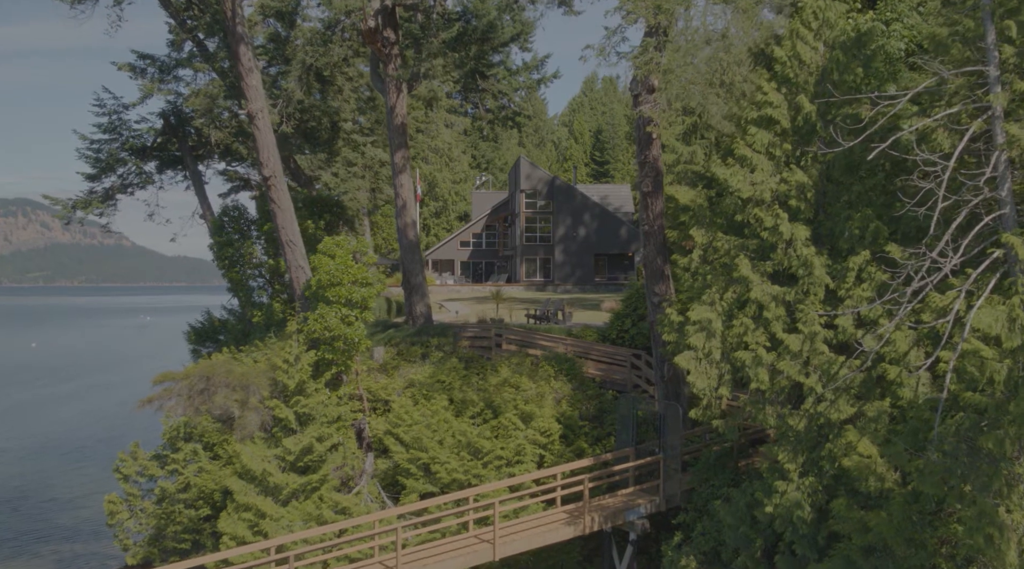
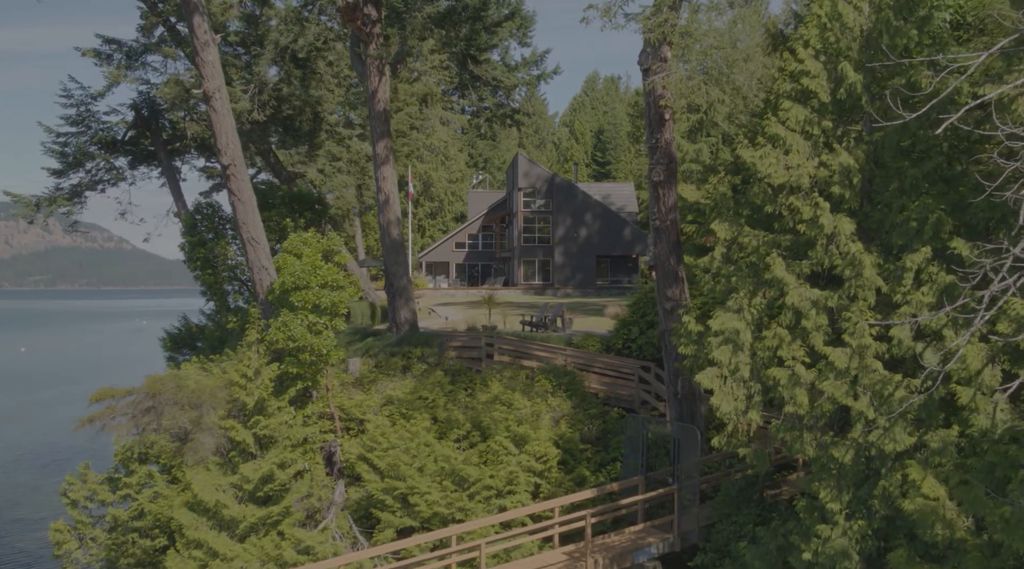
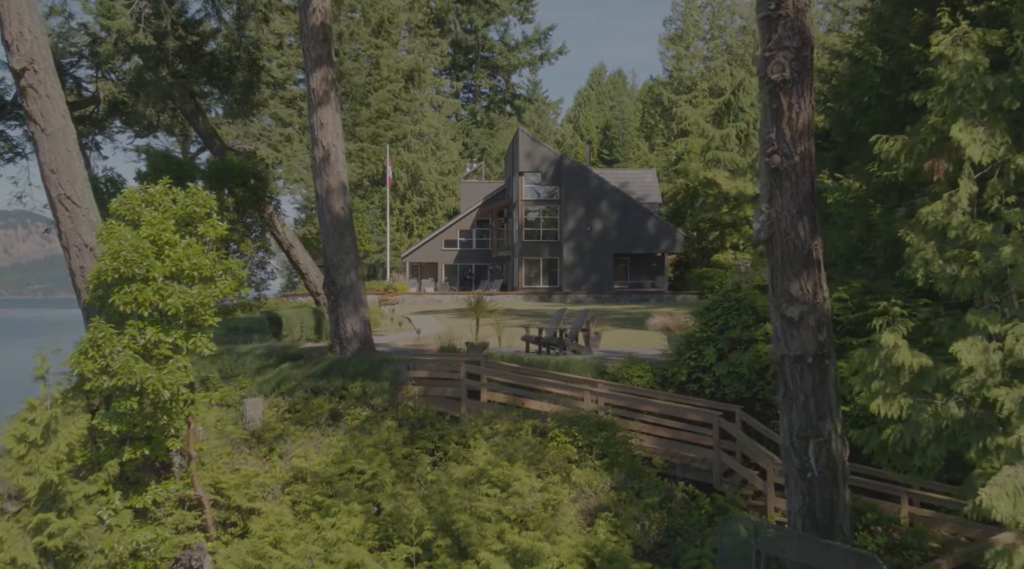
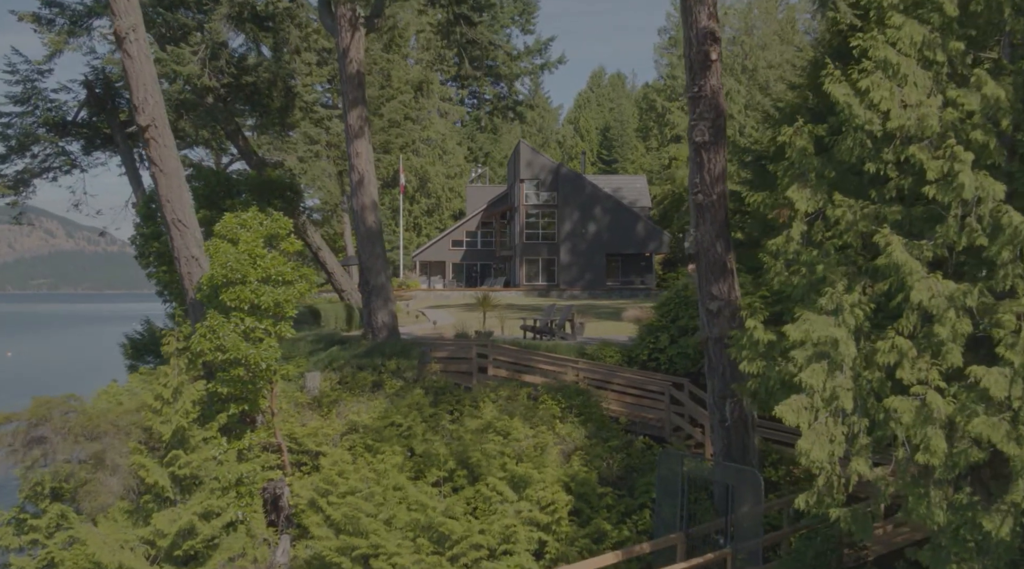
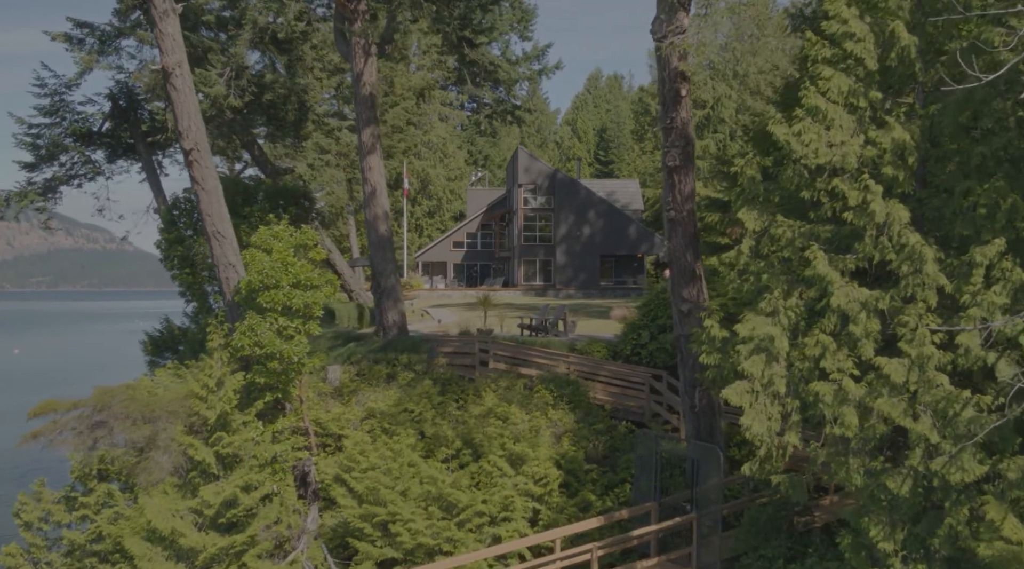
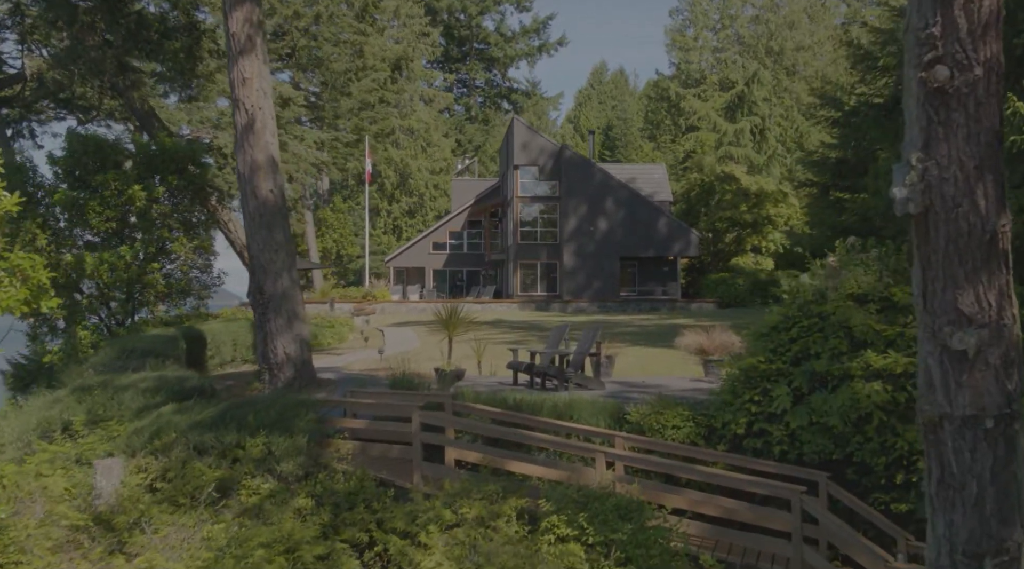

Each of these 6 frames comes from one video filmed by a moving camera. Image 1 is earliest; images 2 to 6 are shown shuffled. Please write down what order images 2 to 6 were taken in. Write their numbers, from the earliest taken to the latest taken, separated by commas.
2, 5, 4, 3, 6
